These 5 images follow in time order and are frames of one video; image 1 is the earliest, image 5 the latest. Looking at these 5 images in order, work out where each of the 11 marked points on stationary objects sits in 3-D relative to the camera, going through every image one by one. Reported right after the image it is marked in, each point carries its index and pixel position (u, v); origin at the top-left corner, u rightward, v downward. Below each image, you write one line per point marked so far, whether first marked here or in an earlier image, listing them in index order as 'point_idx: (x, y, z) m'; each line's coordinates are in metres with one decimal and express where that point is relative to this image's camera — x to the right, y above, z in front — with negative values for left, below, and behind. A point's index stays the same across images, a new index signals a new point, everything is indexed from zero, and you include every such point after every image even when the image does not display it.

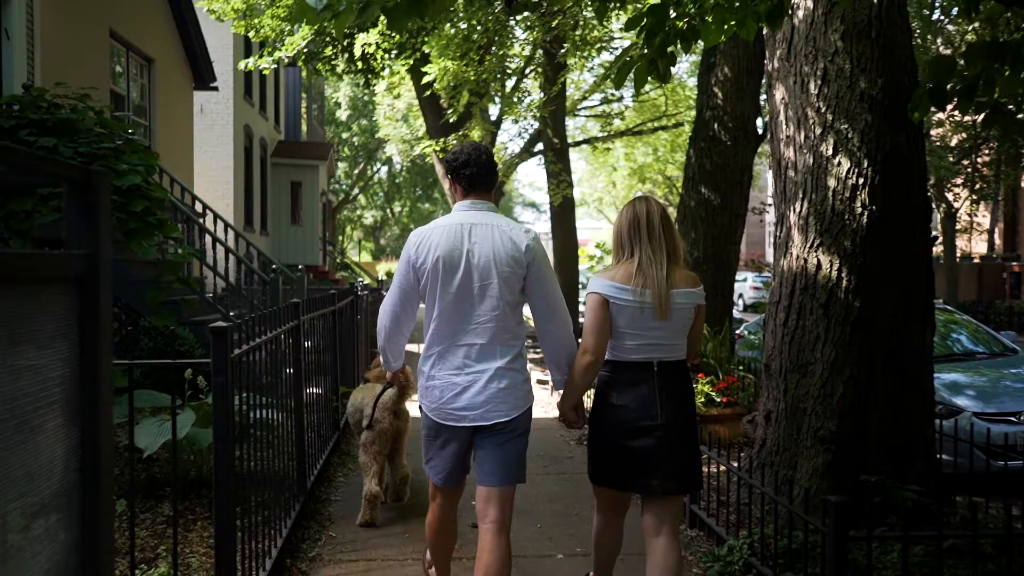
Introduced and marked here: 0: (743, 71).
0: (+2.6, +2.5, +8.7) m
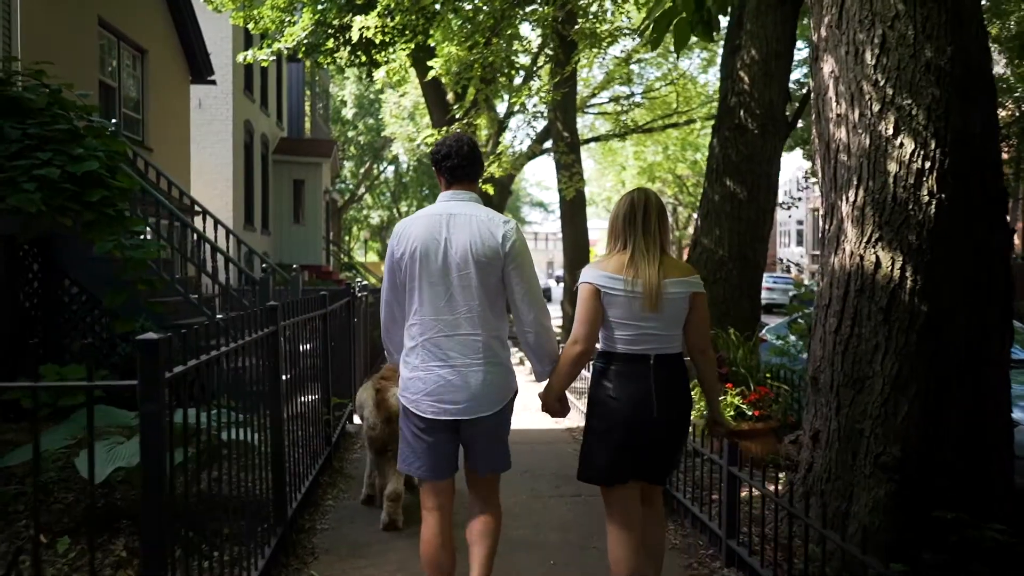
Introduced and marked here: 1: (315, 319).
0: (+2.7, +2.5, +8.0) m
1: (-1.9, -0.3, +7.2) m
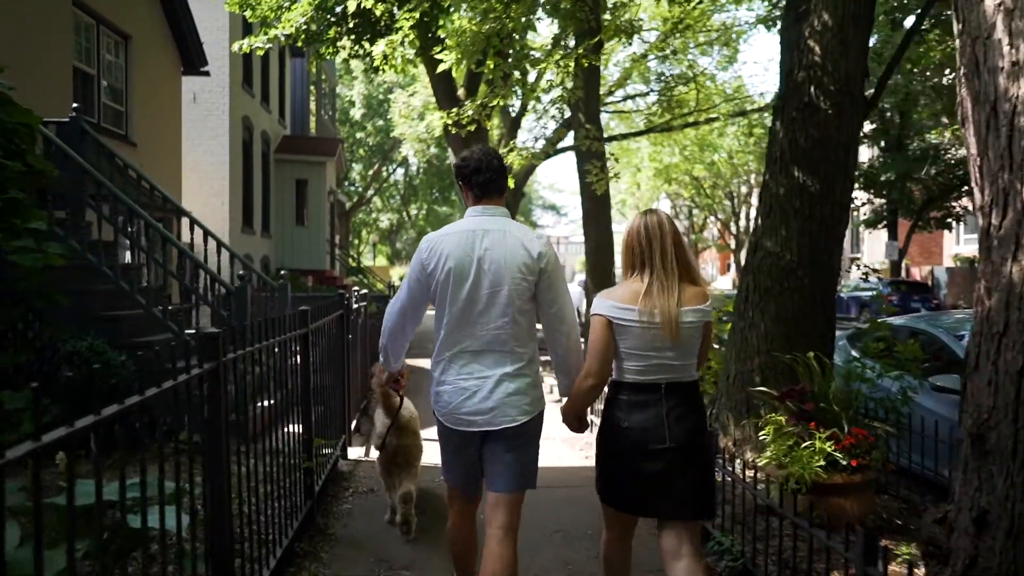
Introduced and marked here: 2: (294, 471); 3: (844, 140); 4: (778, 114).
0: (+2.9, +2.4, +6.7) m
1: (-1.7, -0.4, +5.9) m
2: (-1.6, -1.3, +5.6) m
3: (+2.9, +1.3, +6.7) m
4: (+2.4, +1.6, +6.9) m
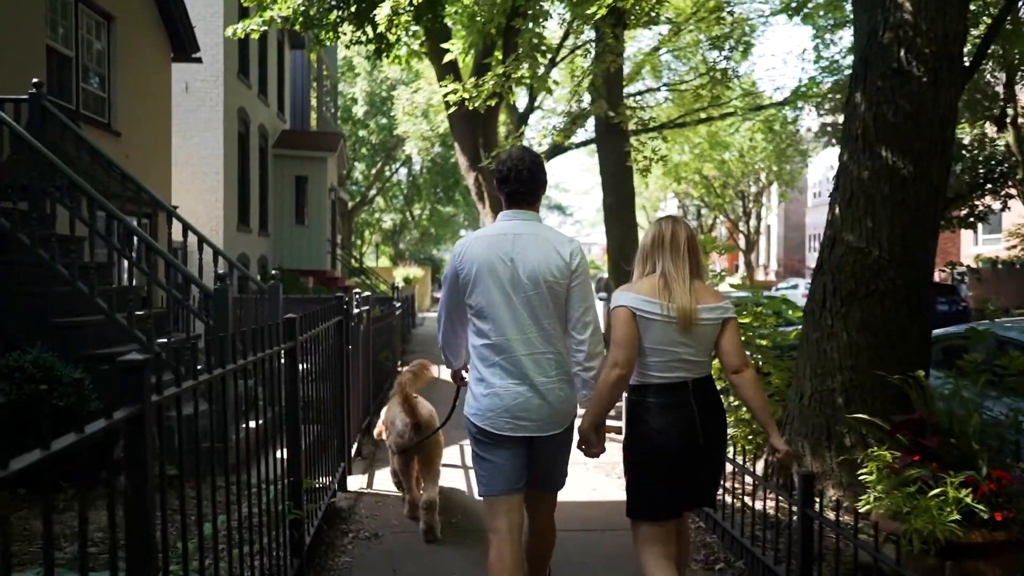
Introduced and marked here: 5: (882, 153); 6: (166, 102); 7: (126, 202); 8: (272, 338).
0: (+3.2, +2.3, +5.6) m
1: (-1.5, -0.4, +4.8) m
2: (-1.4, -1.4, +4.5) m
3: (+3.1, +1.3, +5.6) m
4: (+2.6, +1.6, +5.8) m
5: (+2.7, +1.0, +5.6) m
6: (-6.7, +3.6, +14.8) m
7: (-4.9, +1.1, +9.8) m
8: (-1.4, -0.3, +4.6) m
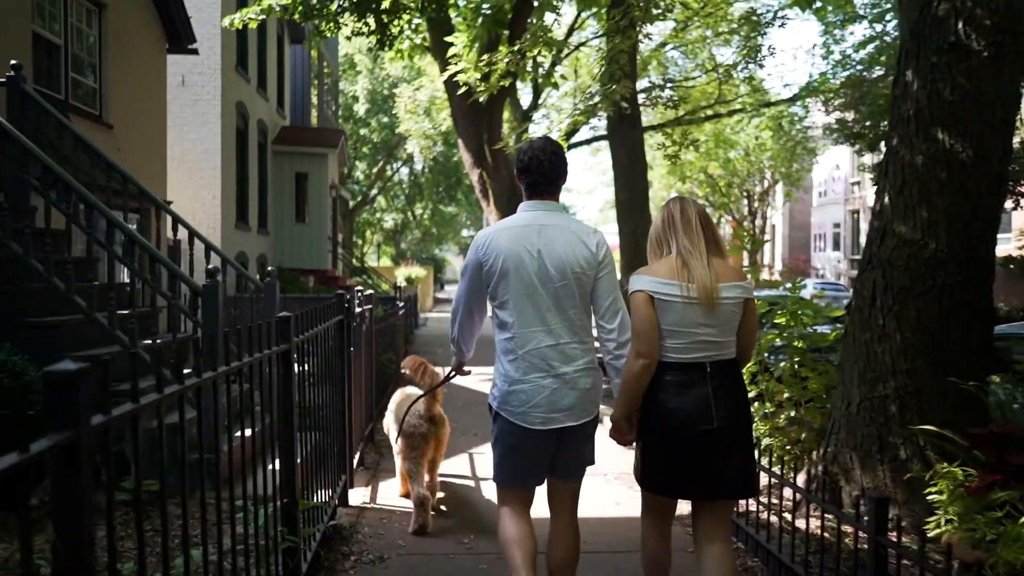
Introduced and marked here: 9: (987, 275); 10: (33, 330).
0: (+3.3, +2.4, +5.0) m
1: (-1.3, -0.4, +4.3) m
2: (-1.2, -1.3, +4.0) m
3: (+3.2, +1.3, +5.0) m
4: (+2.7, +1.6, +5.3) m
5: (+2.8, +1.0, +5.1) m
6: (-6.5, +3.6, +14.3) m
7: (-4.8, +1.1, +9.3) m
8: (-1.3, -0.3, +4.1) m
9: (+3.1, +0.1, +5.1) m
10: (-3.9, -0.3, +6.3) m
